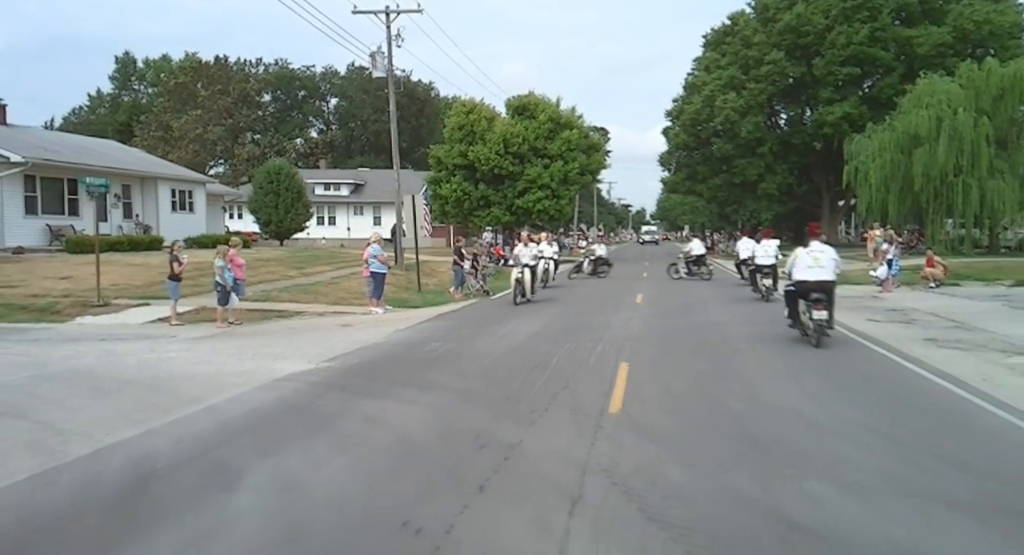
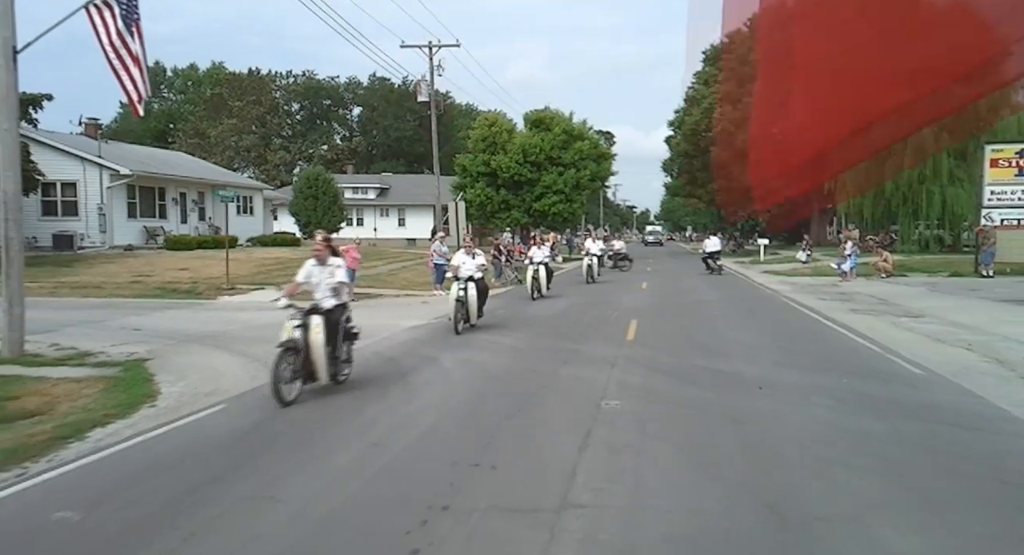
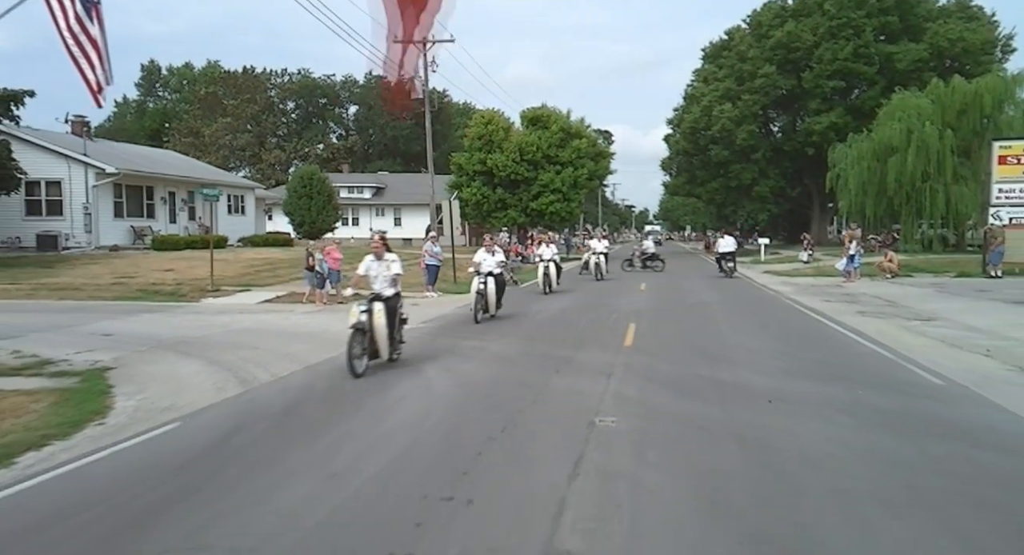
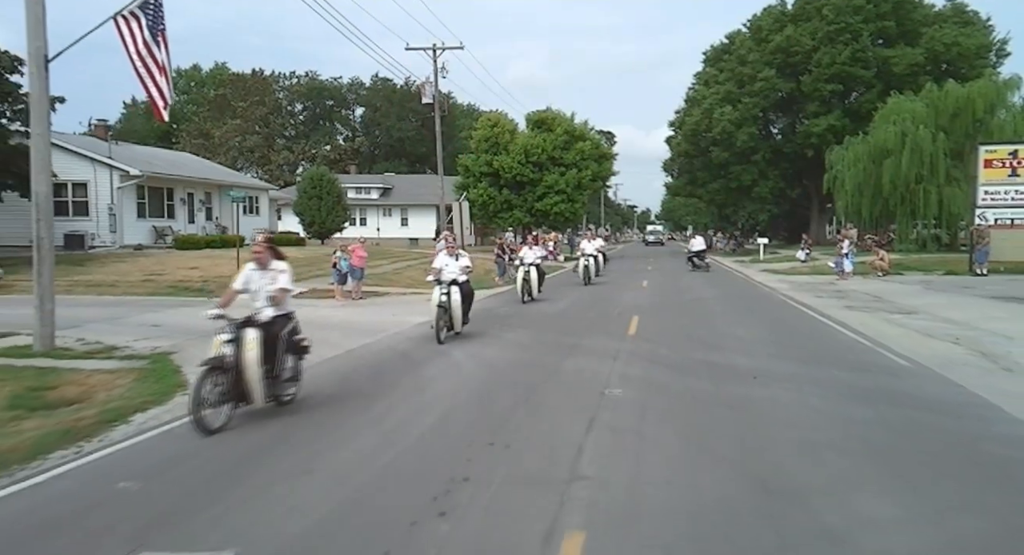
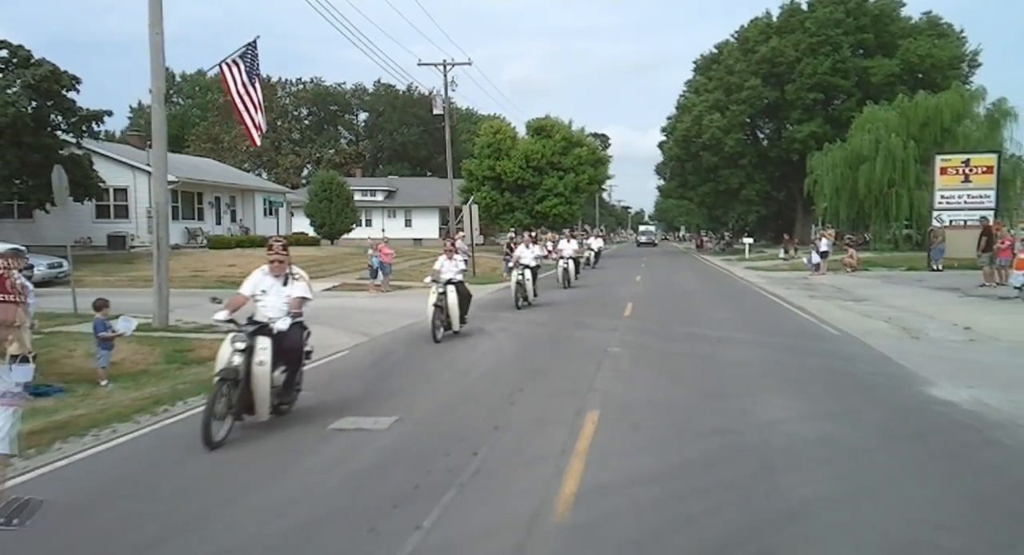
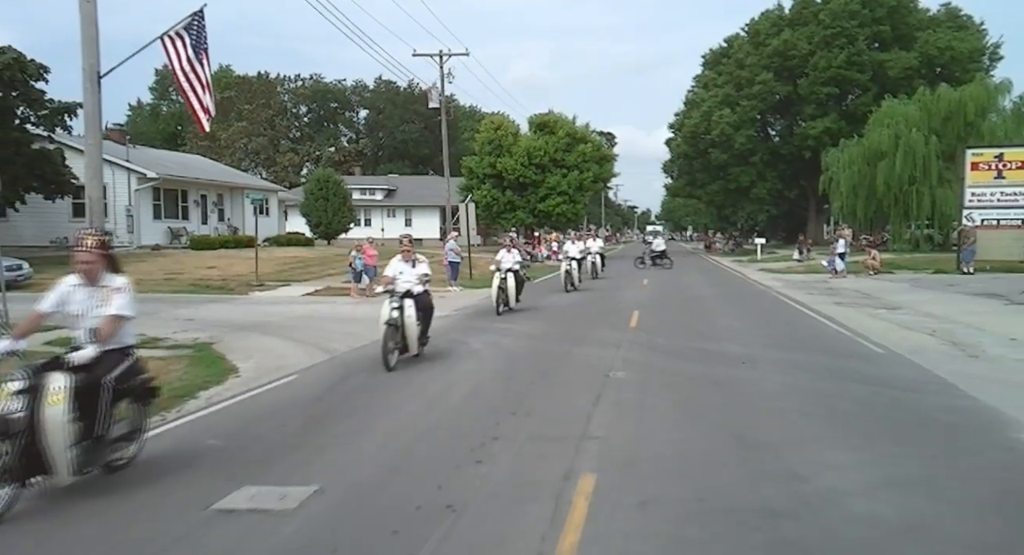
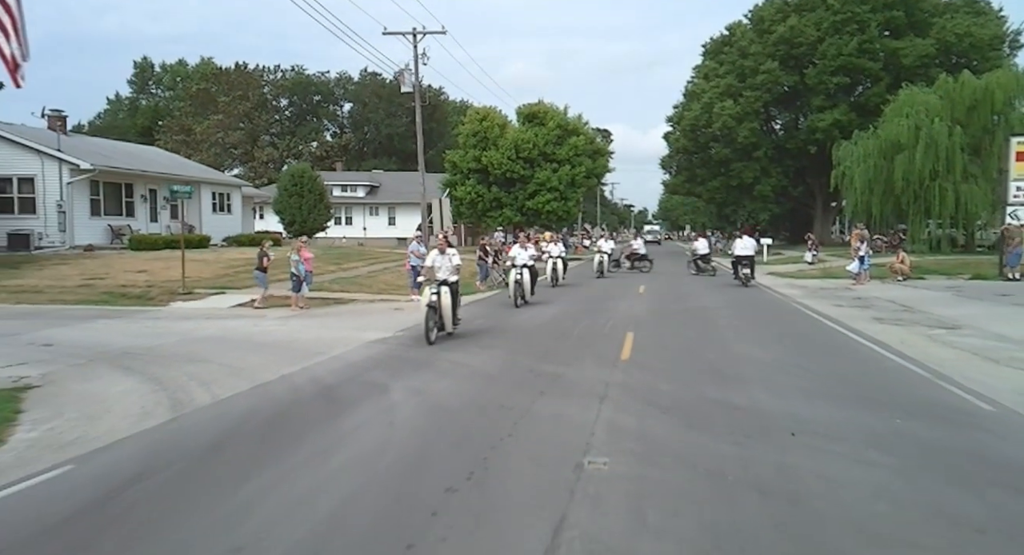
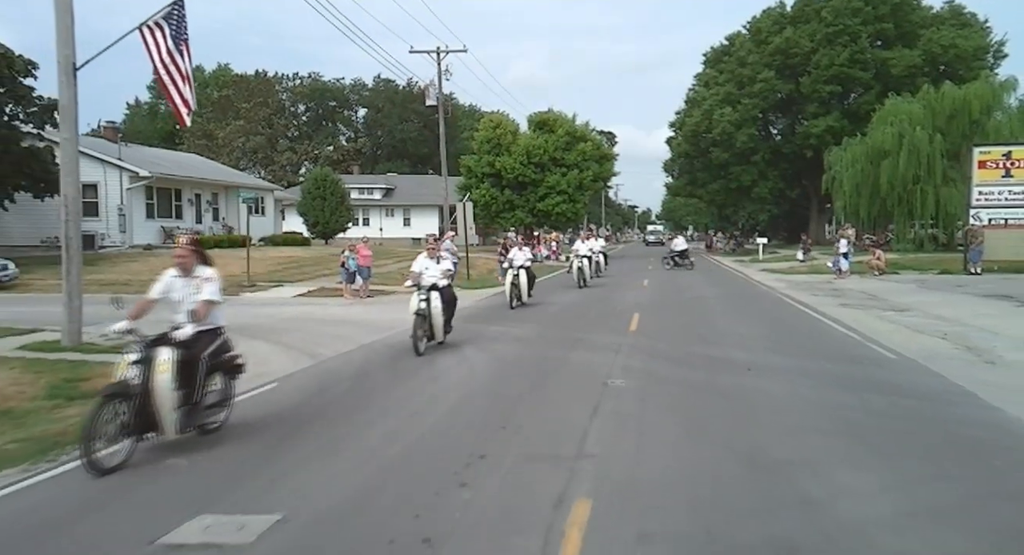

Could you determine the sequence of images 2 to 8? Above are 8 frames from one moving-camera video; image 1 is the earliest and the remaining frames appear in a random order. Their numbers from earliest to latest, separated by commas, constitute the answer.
7, 3, 2, 4, 8, 6, 5
